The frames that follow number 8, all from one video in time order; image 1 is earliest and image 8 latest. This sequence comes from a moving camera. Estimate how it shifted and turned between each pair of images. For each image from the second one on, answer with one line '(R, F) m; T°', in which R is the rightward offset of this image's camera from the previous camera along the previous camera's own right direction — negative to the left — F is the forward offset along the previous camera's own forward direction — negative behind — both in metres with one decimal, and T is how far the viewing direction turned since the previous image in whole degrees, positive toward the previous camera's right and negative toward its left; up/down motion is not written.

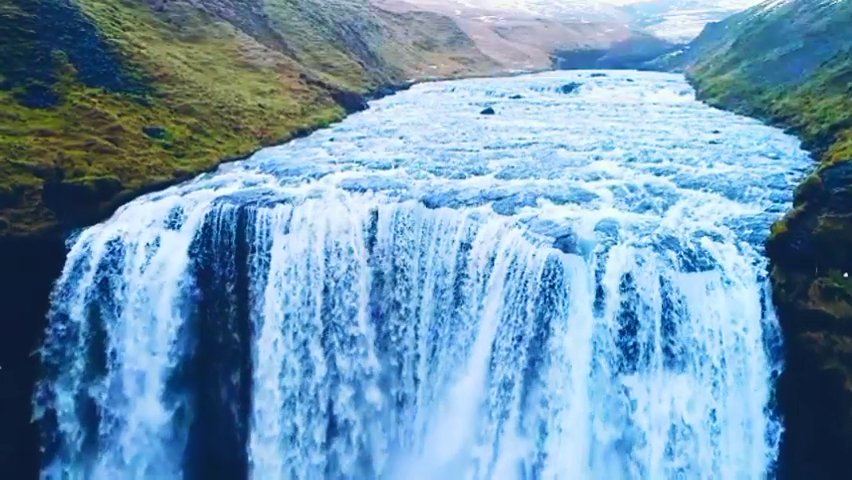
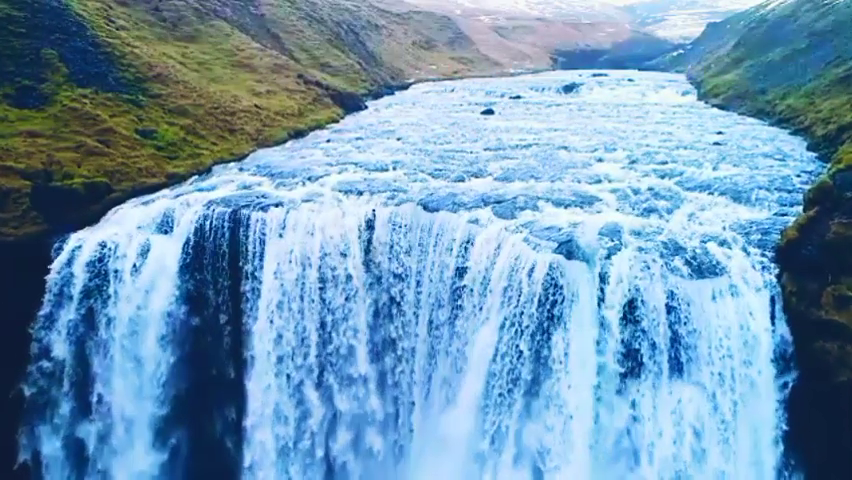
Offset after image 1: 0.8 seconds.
(+0.1, +1.0) m; 0°
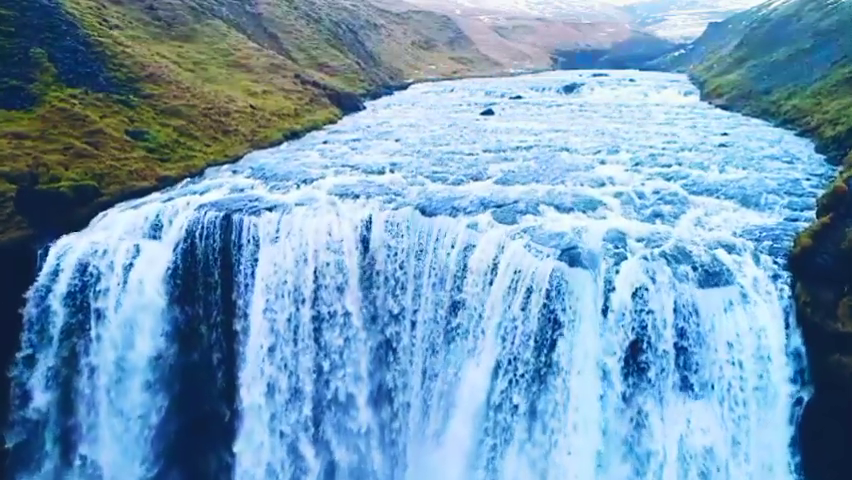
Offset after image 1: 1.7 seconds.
(+0.1, +1.2) m; 0°
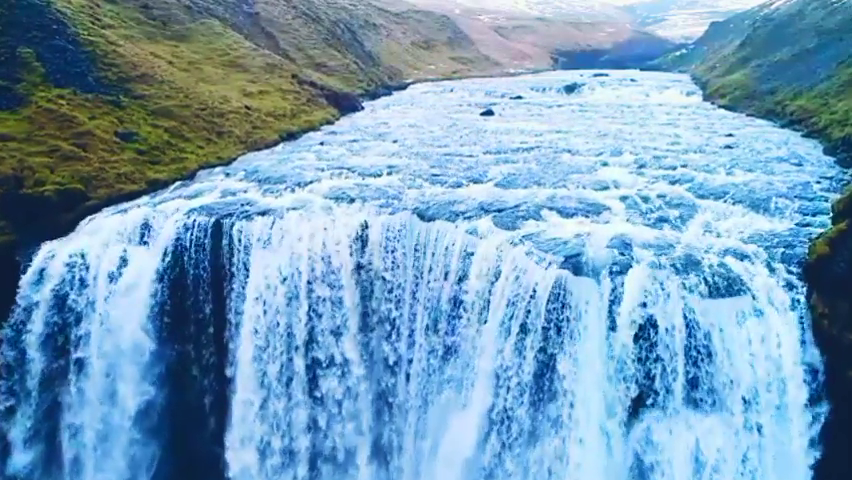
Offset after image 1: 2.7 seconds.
(+0.1, +1.2) m; 0°
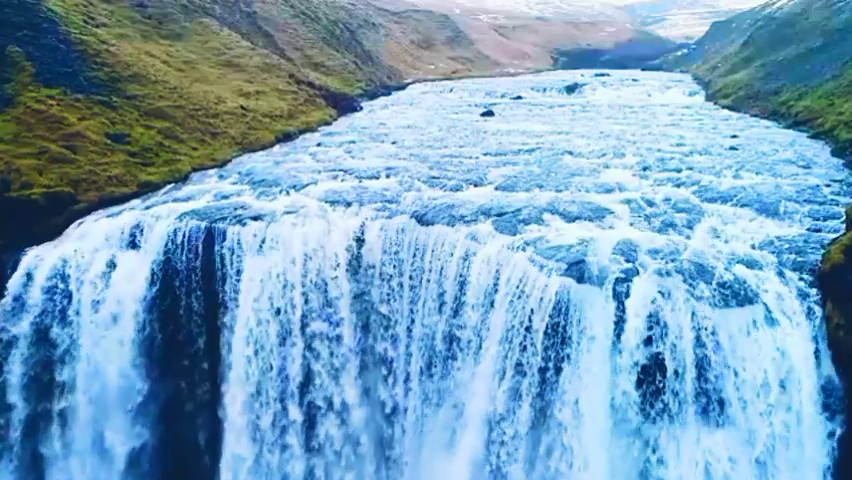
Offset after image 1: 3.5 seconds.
(+0.1, +1.0) m; 0°
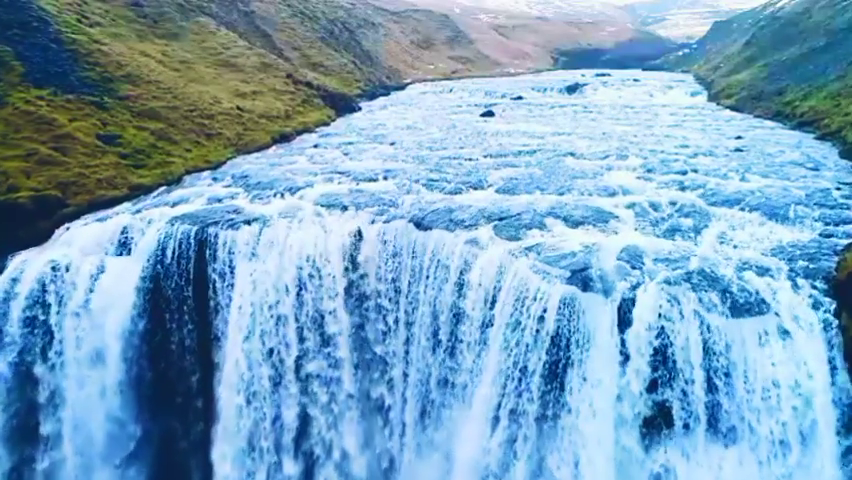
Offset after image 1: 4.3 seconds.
(+0.1, +1.0) m; 0°
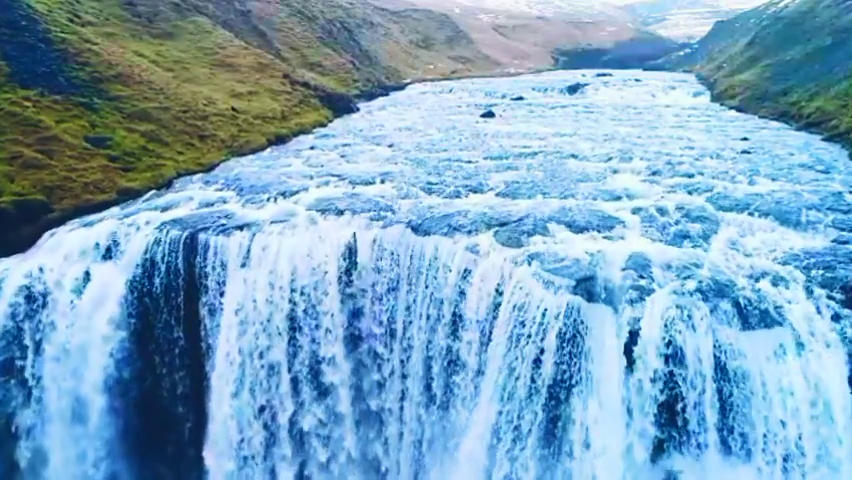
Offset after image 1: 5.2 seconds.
(+0.1, +1.2) m; 0°
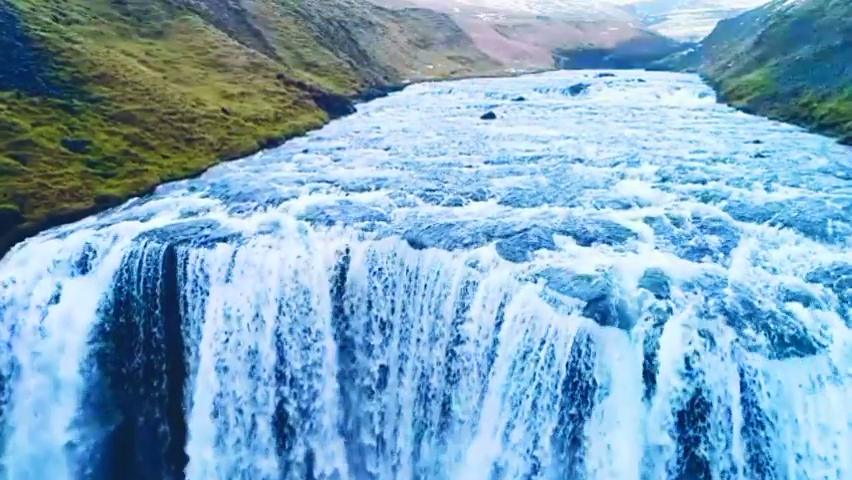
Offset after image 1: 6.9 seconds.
(+0.1, +2.1) m; 0°
